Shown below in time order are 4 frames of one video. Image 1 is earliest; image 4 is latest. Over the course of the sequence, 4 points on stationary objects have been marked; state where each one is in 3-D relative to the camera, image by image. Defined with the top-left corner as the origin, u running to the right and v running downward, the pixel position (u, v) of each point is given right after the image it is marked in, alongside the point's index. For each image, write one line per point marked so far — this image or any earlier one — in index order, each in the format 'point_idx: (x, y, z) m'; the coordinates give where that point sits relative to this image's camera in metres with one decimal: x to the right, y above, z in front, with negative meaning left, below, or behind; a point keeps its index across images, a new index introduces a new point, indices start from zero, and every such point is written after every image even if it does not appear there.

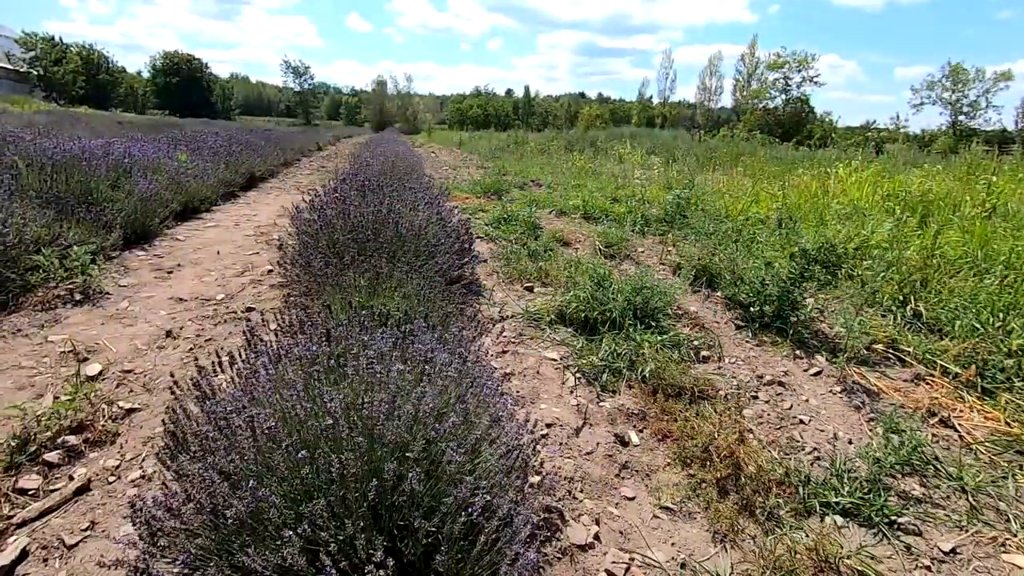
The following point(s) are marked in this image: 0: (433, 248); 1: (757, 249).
0: (-0.5, +0.3, +3.4) m
1: (+2.3, +0.3, +4.9) m
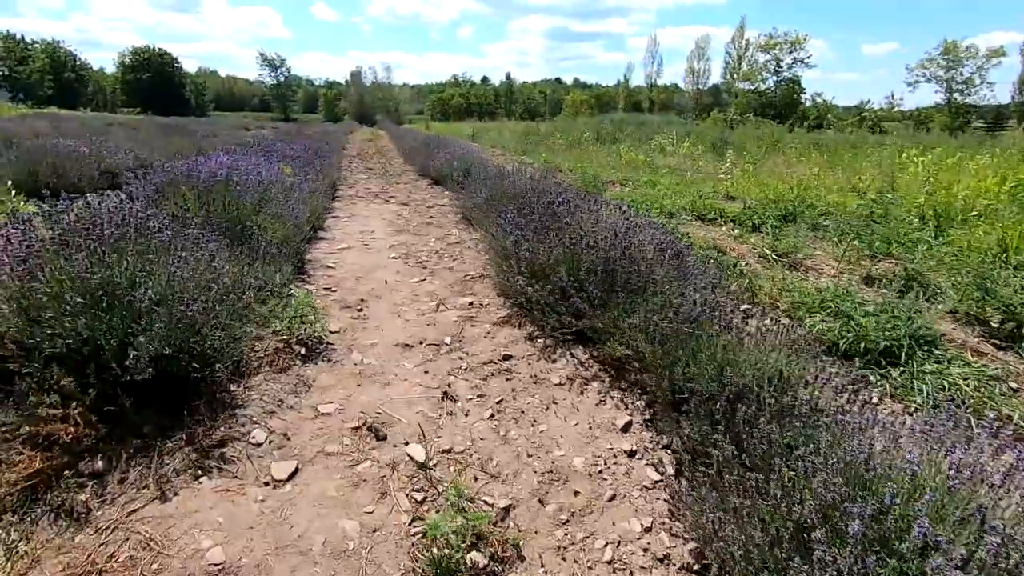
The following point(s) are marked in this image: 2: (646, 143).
0: (+1.1, +0.1, +3.0) m
1: (+3.8, +0.3, +4.6) m
2: (+4.1, +4.5, +16.7) m
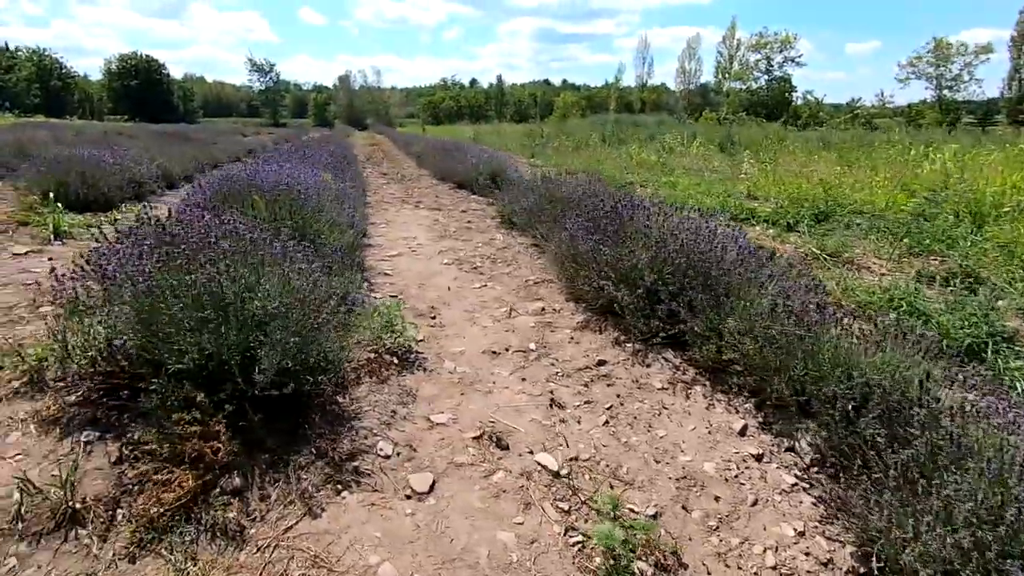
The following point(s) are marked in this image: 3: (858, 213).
0: (+1.6, +0.1, +3.1) m
1: (+4.3, +0.3, +4.7) m
2: (+4.3, +4.5, +16.8) m
3: (+4.3, +0.9, +6.7) m
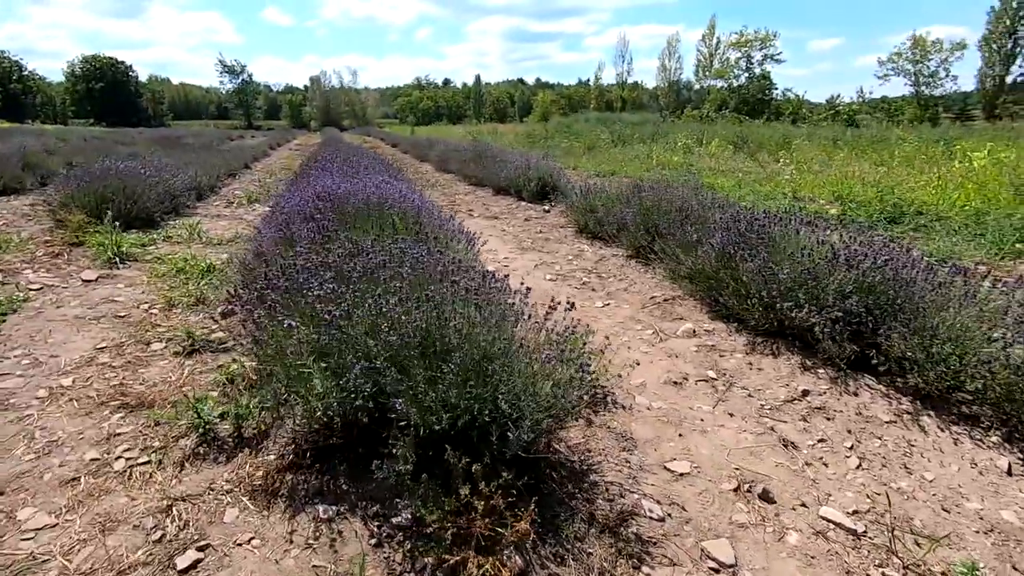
0: (+2.5, 0.0, +2.9) m
1: (+5.2, +0.3, +4.6) m
2: (+4.7, +4.5, +16.7) m
3: (+5.1, +0.9, +6.6) m
